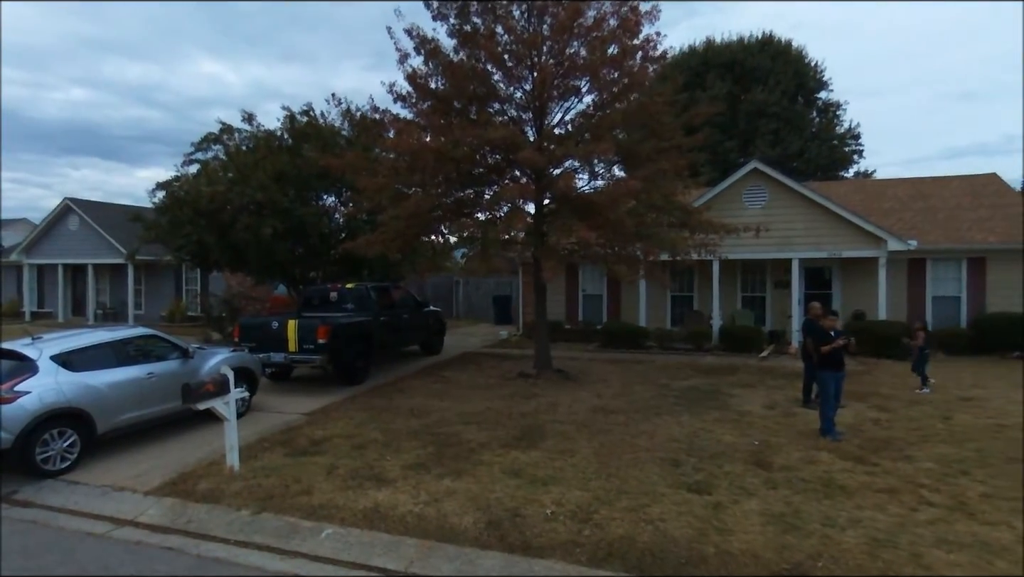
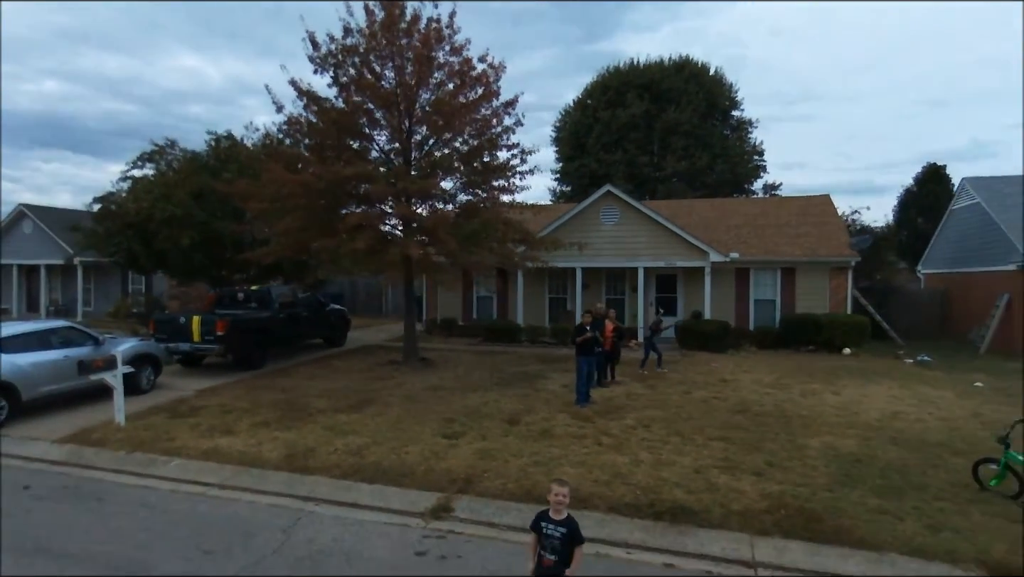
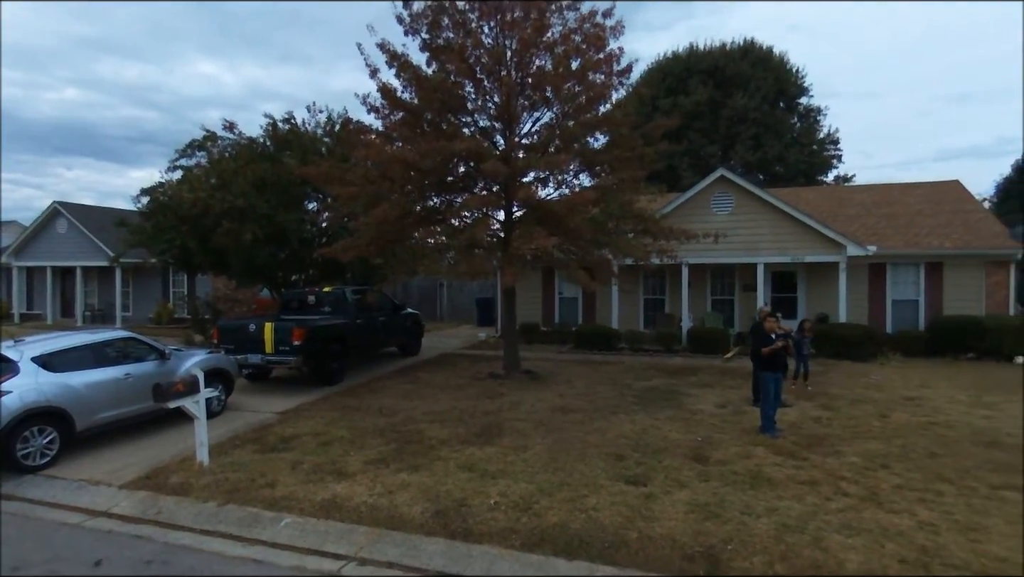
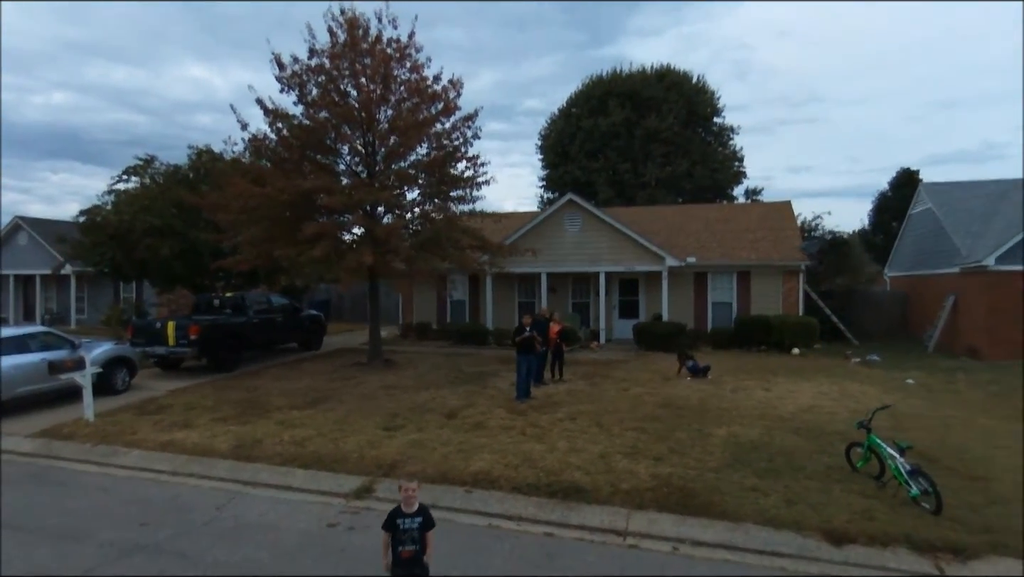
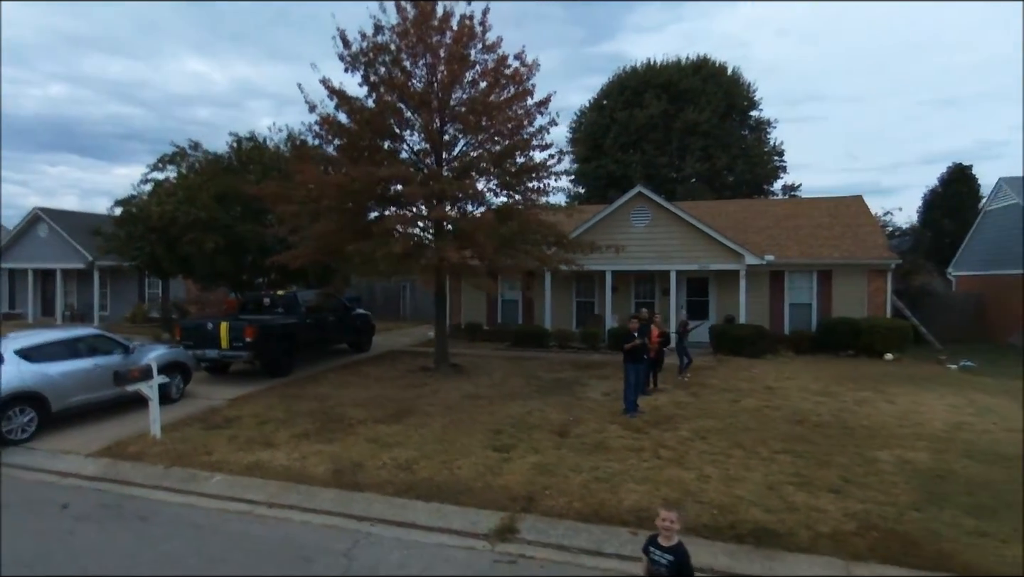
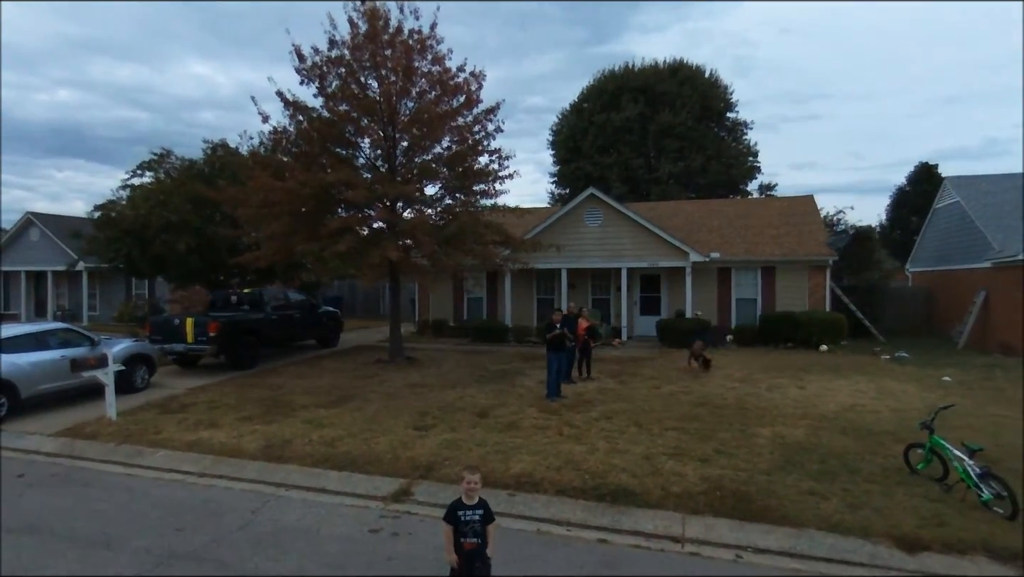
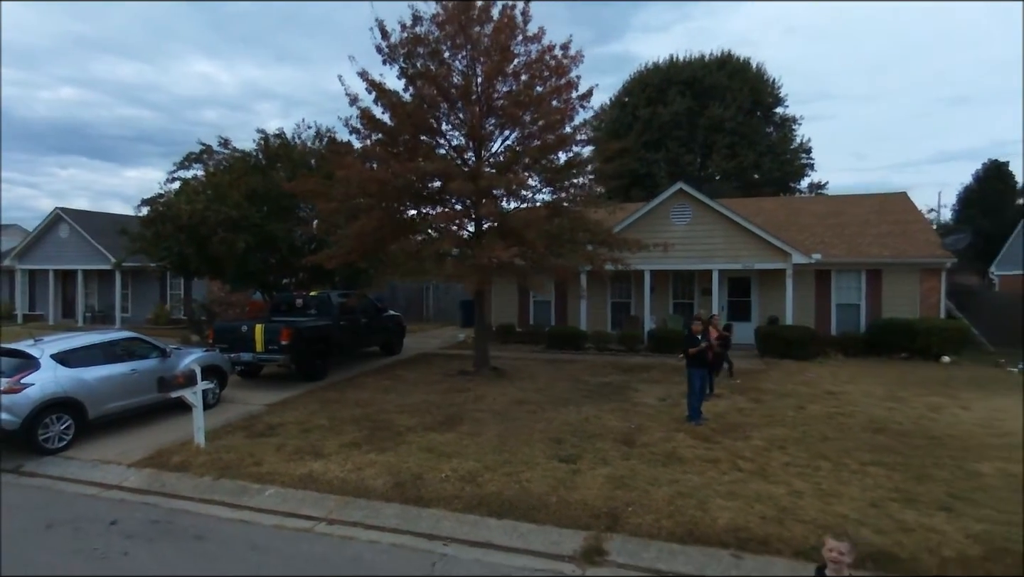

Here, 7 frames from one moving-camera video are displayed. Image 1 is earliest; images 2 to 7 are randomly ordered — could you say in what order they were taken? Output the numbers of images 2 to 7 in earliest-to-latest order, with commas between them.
3, 7, 5, 2, 6, 4
